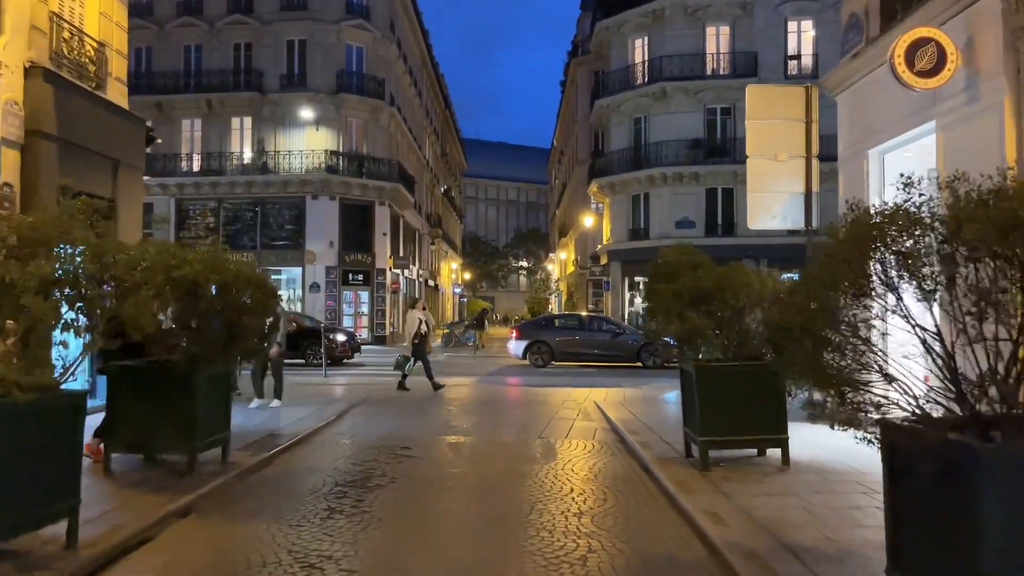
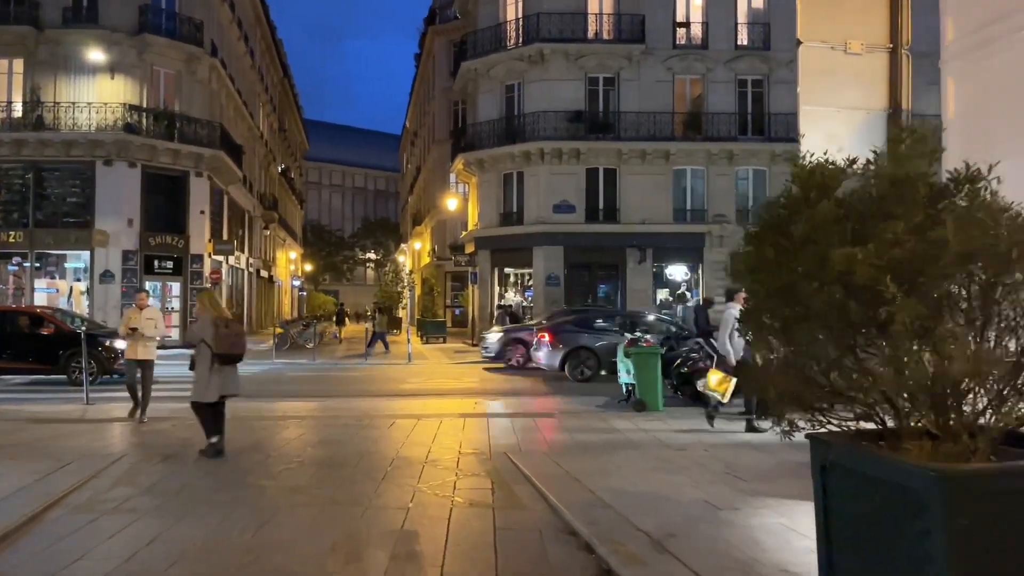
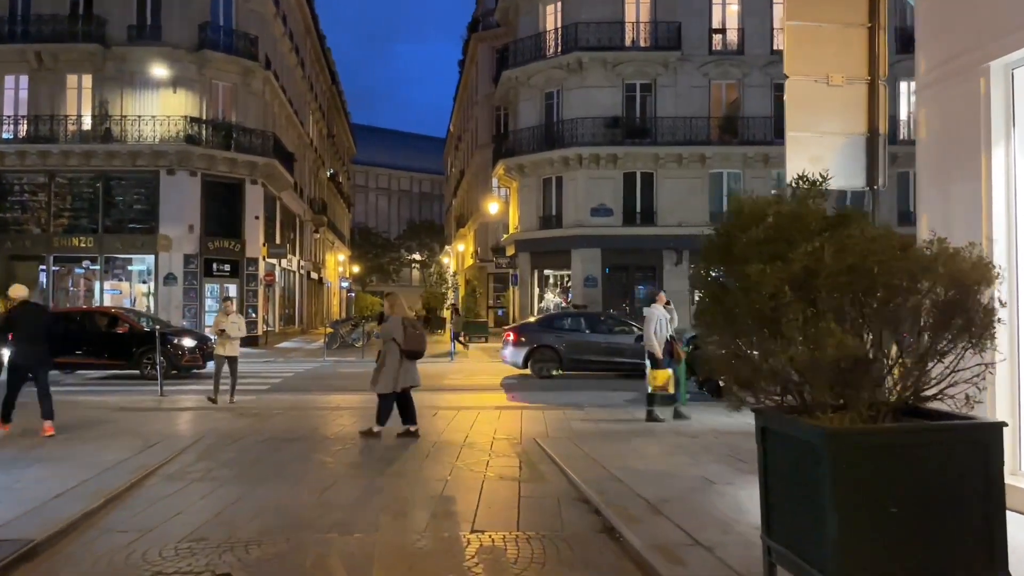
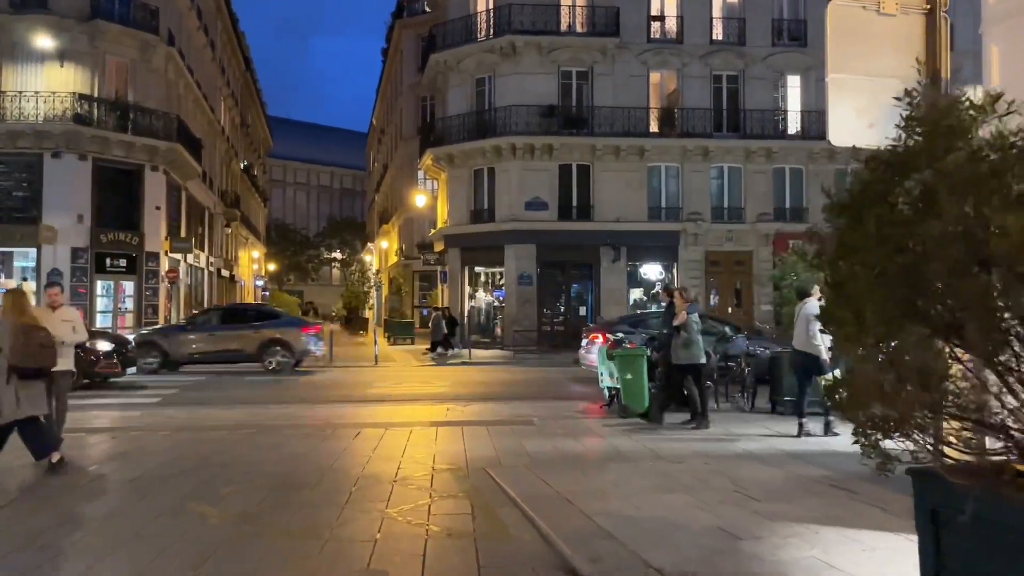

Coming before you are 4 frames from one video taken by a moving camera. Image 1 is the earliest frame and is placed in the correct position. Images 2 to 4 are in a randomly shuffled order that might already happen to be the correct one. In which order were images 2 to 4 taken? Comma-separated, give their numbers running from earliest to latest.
3, 2, 4
